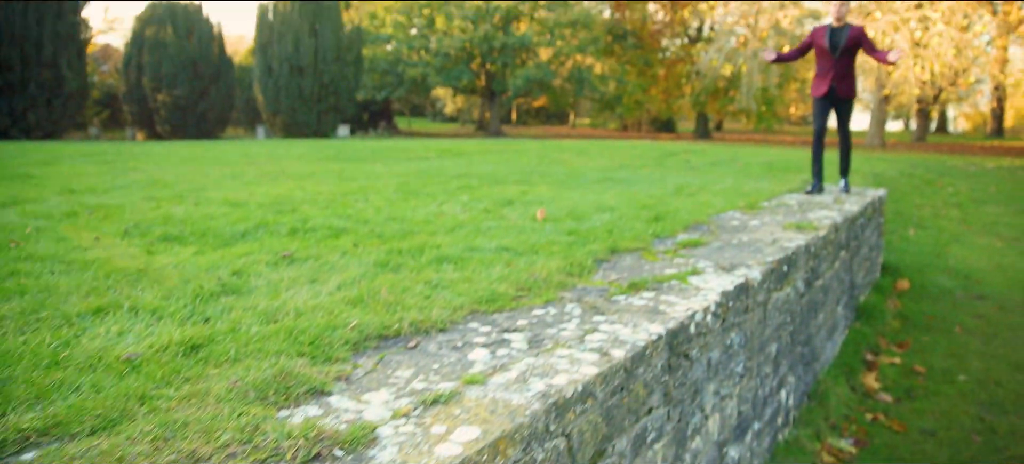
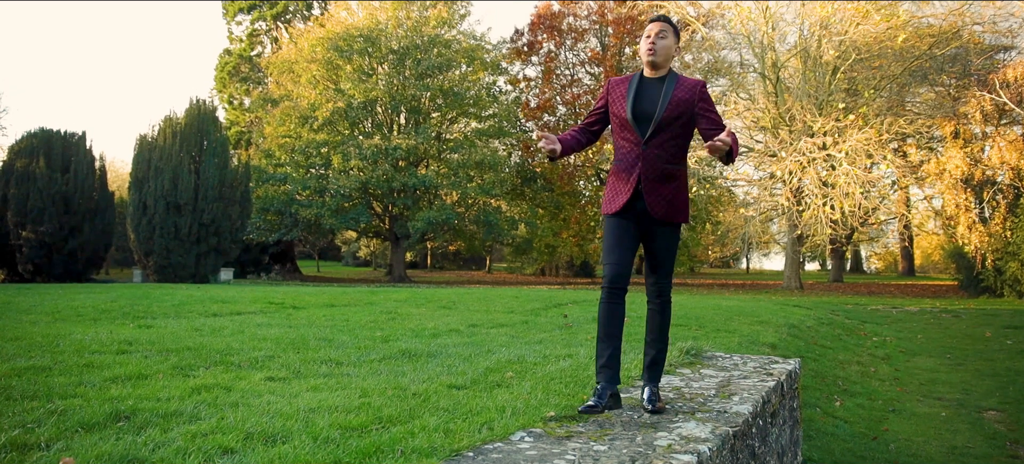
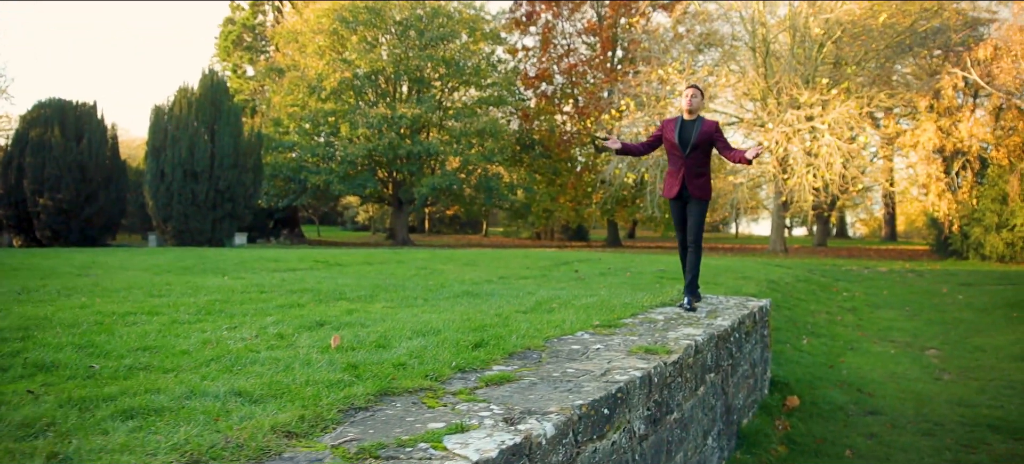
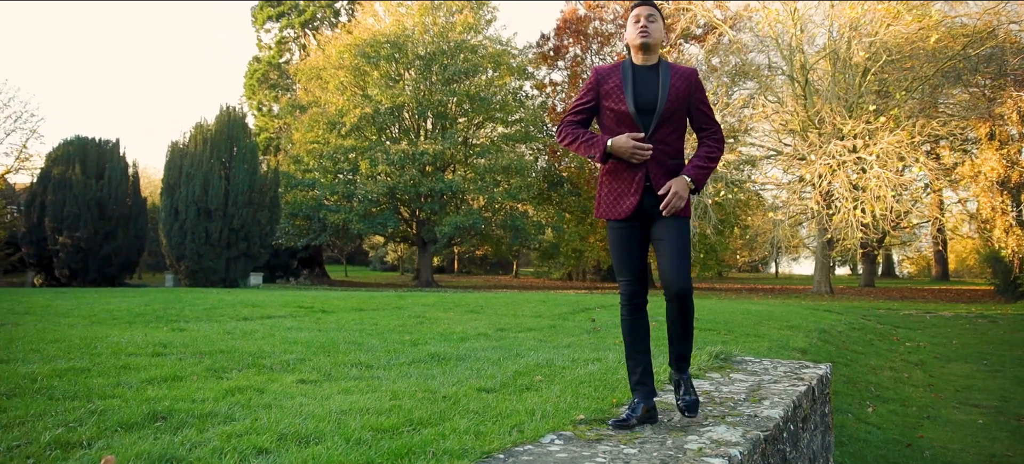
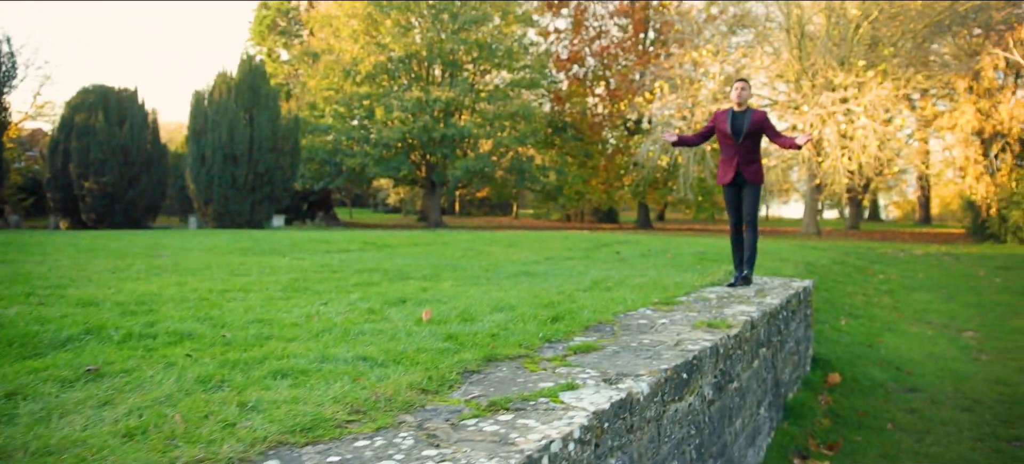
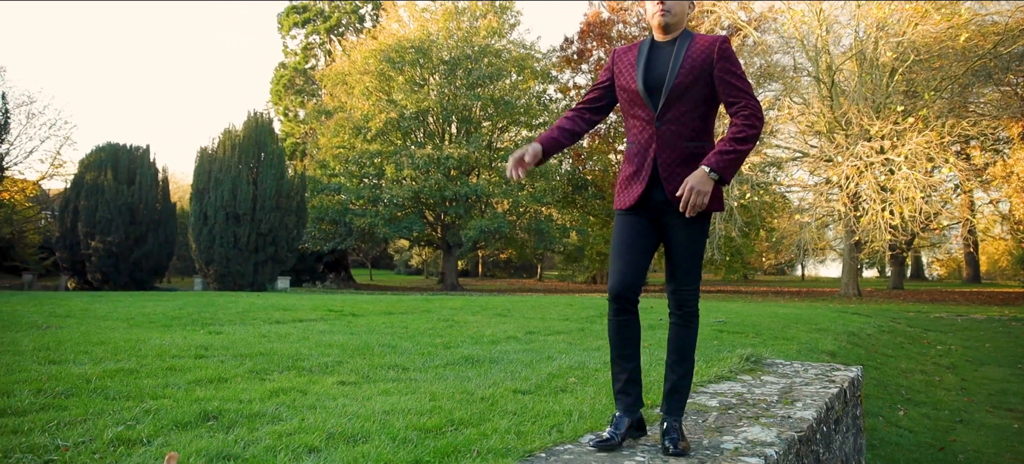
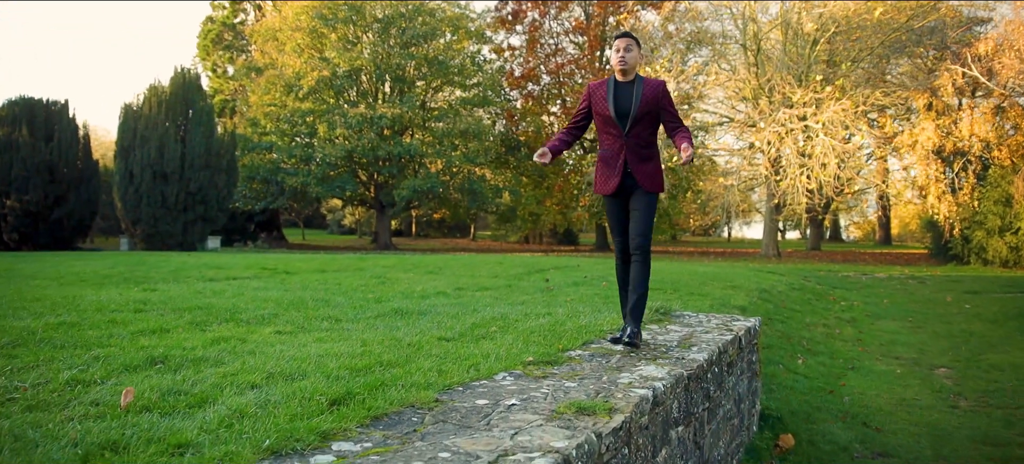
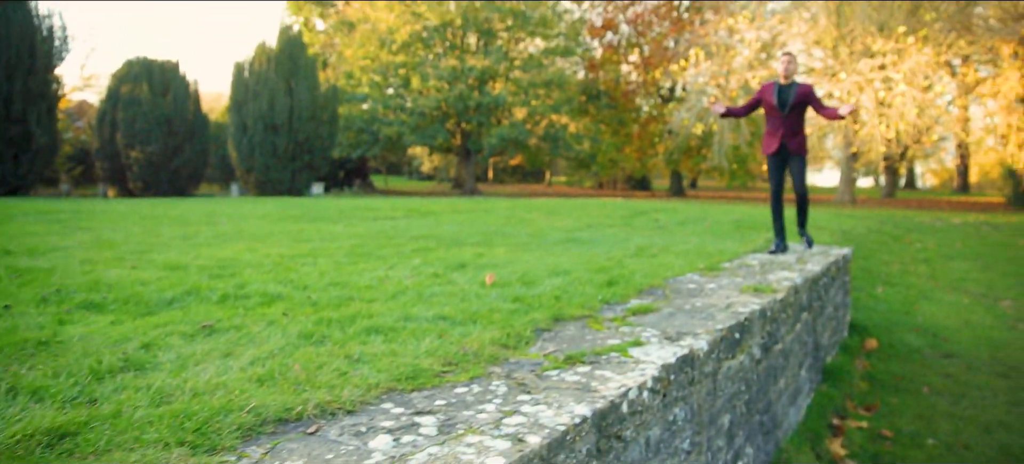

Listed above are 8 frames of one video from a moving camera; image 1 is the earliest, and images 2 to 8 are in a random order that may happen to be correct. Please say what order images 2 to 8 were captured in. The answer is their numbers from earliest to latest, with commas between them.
8, 5, 3, 7, 2, 4, 6
